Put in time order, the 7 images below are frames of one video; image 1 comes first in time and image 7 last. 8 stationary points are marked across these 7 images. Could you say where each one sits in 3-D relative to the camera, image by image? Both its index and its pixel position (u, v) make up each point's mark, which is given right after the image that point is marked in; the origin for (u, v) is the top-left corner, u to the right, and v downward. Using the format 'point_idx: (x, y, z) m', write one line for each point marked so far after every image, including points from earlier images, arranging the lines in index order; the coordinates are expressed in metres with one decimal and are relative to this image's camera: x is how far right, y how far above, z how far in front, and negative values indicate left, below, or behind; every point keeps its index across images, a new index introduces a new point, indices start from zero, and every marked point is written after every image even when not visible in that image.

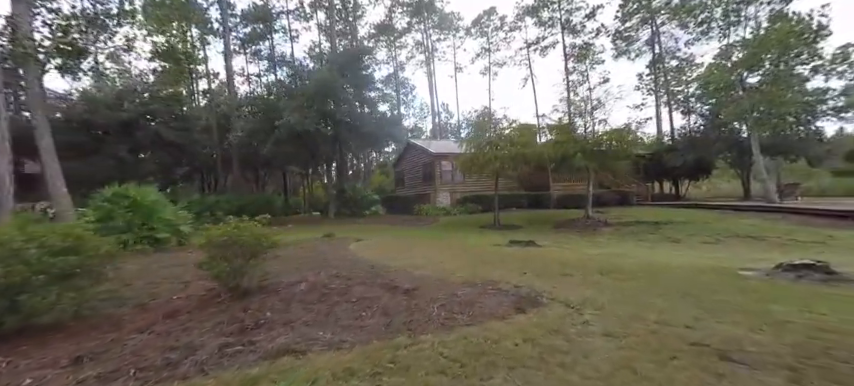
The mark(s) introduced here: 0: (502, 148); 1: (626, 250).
0: (+2.8, +1.7, +14.2) m
1: (+4.3, -1.3, +8.2) m
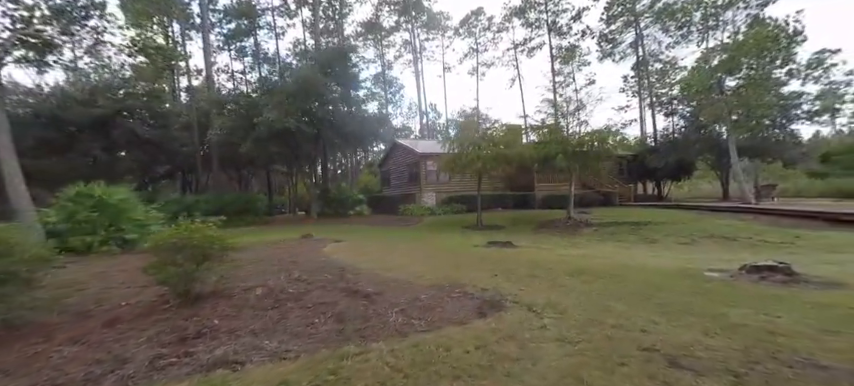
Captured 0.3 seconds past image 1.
0: (+2.1, +1.7, +14.2) m
1: (+3.8, -1.3, +8.3) m
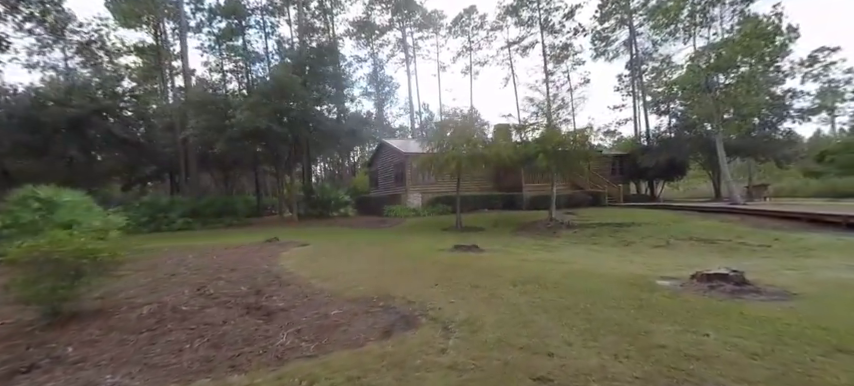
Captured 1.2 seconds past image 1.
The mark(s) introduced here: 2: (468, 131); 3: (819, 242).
0: (+1.3, +1.6, +14.0) m
1: (+3.0, -1.3, +8.0) m
2: (+1.4, +2.3, +14.2) m
3: (+9.2, -1.1, +8.8) m
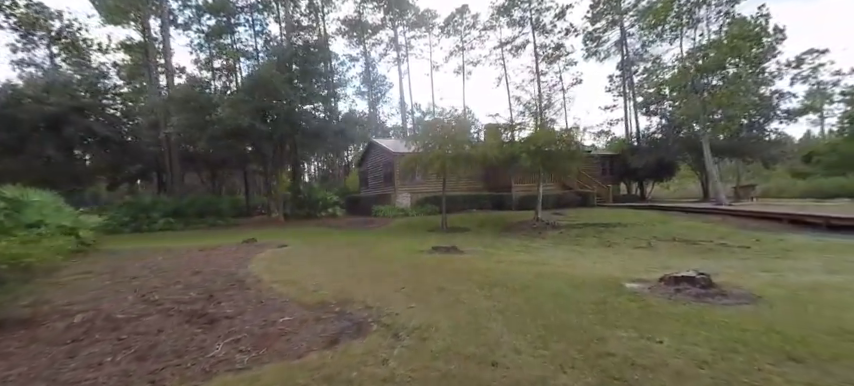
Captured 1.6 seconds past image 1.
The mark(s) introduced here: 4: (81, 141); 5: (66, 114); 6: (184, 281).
0: (+0.8, +1.6, +13.9) m
1: (+2.5, -1.4, +7.9) m
2: (+0.9, +2.3, +14.1) m
3: (+8.7, -1.2, +8.8) m
4: (-15.8, +2.4, +16.9) m
5: (-15.7, +3.5, +16.3) m
6: (-3.0, -1.1, +4.6) m
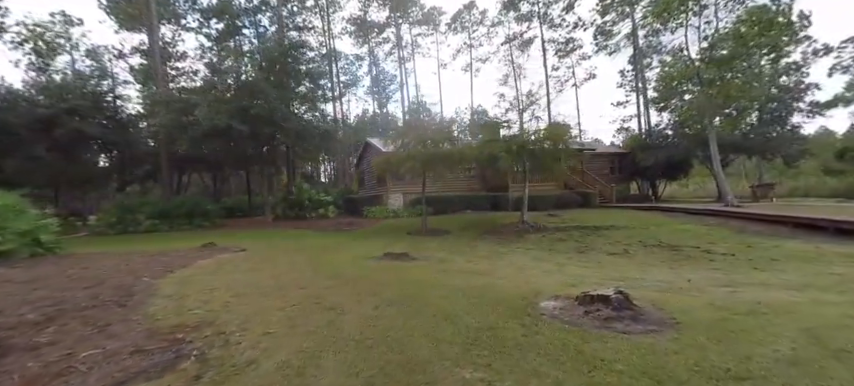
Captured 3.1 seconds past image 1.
0: (0.0, +1.6, +13.4) m
1: (+1.5, -1.4, +7.4) m
2: (+0.2, +2.3, +13.6) m
3: (+7.7, -1.2, +7.9) m
4: (-16.4, +2.3, +17.3) m
5: (-16.3, +3.4, +16.6) m
6: (-4.2, -1.2, +4.4) m
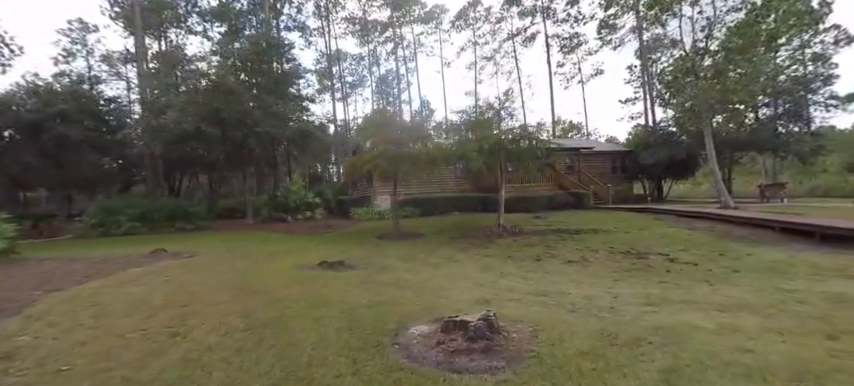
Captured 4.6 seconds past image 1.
0: (-1.0, +1.5, +13.1) m
1: (+0.3, -1.5, +7.0) m
2: (-0.8, +2.2, +13.2) m
3: (+6.5, -1.3, +7.3) m
4: (-17.2, +2.2, +17.6) m
5: (-17.2, +3.3, +16.9) m
6: (-5.5, -1.3, +4.2) m
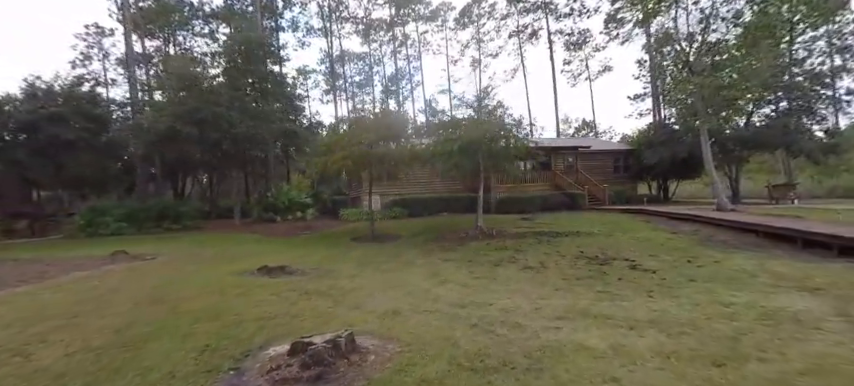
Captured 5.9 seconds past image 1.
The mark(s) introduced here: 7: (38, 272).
0: (-1.8, +1.4, +12.9) m
1: (-0.8, -1.6, +6.8) m
2: (-1.7, +2.2, +13.0) m
3: (+5.4, -1.4, +6.8) m
4: (-17.8, +2.2, +18.1) m
5: (-17.8, +3.2, +17.4) m
6: (-6.7, -1.4, +4.2) m
7: (-7.7, -1.6, +7.5) m
